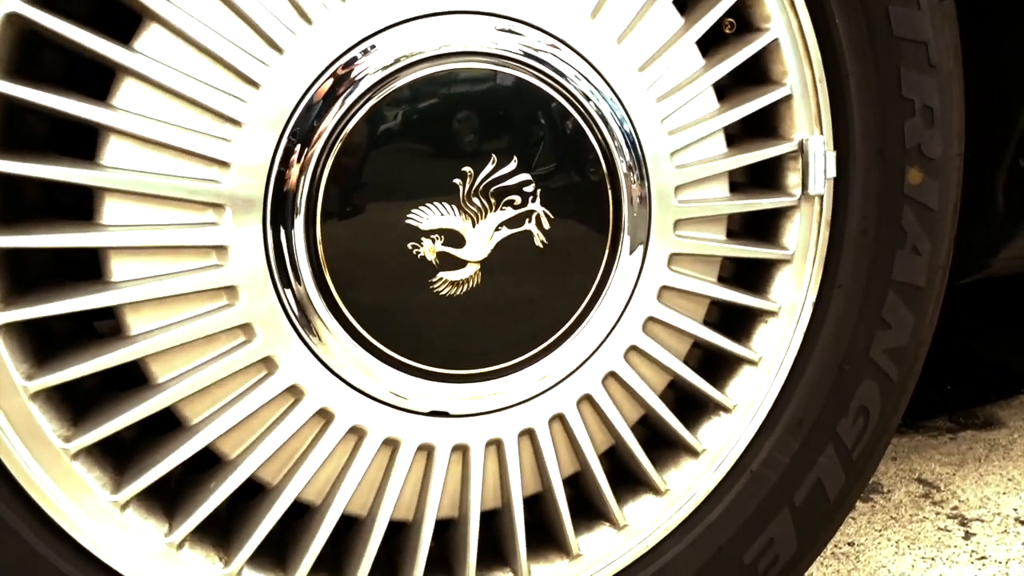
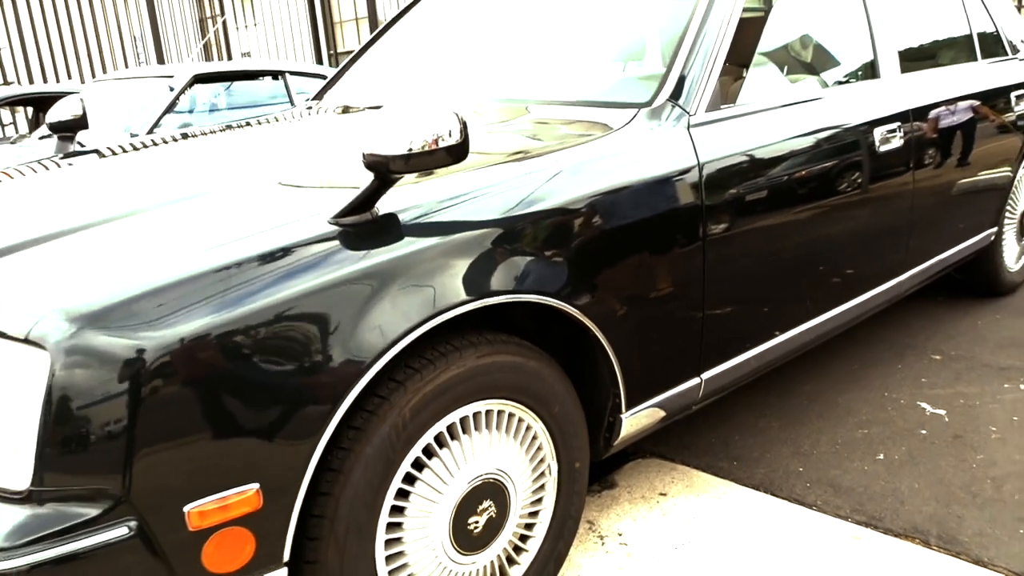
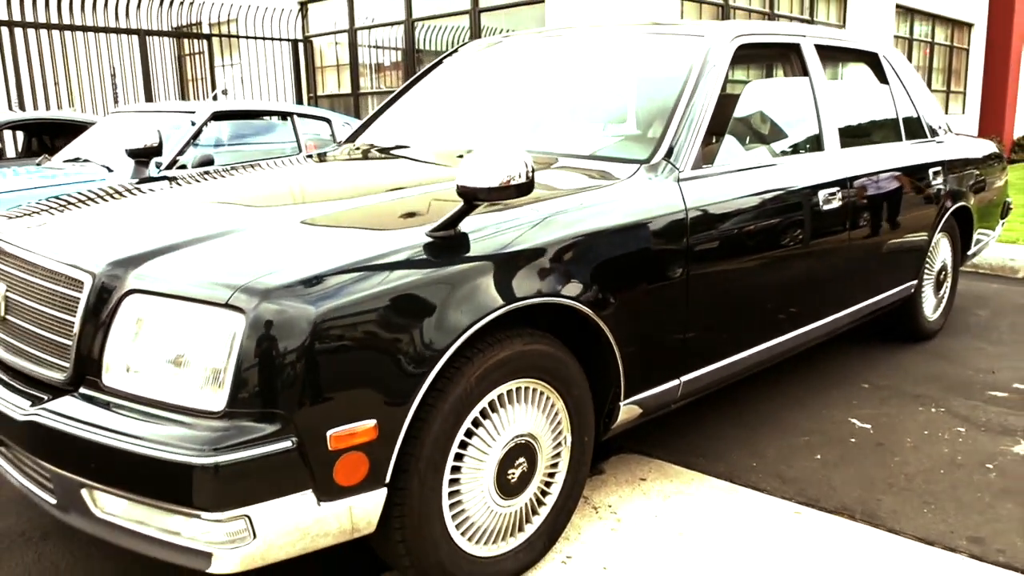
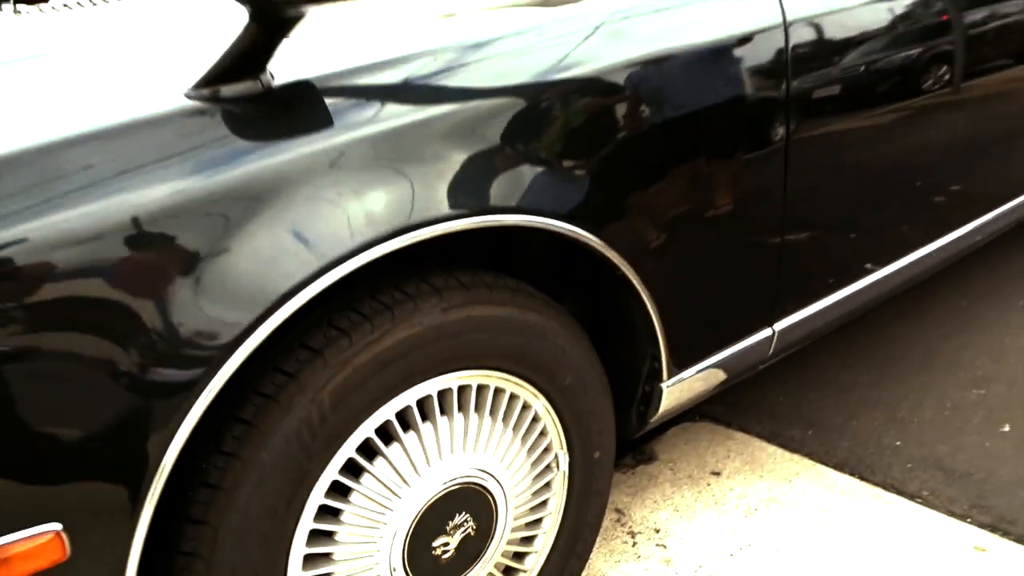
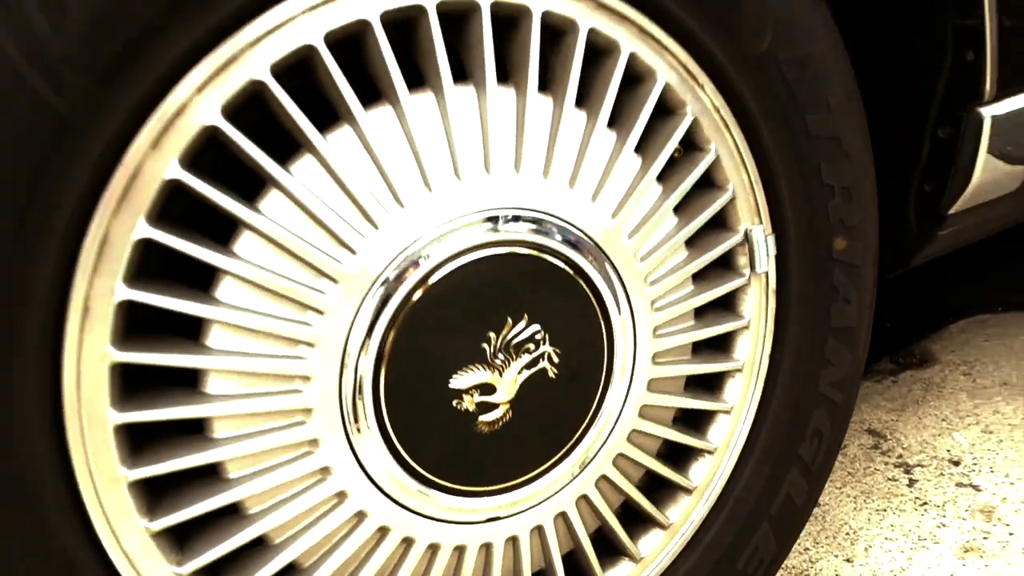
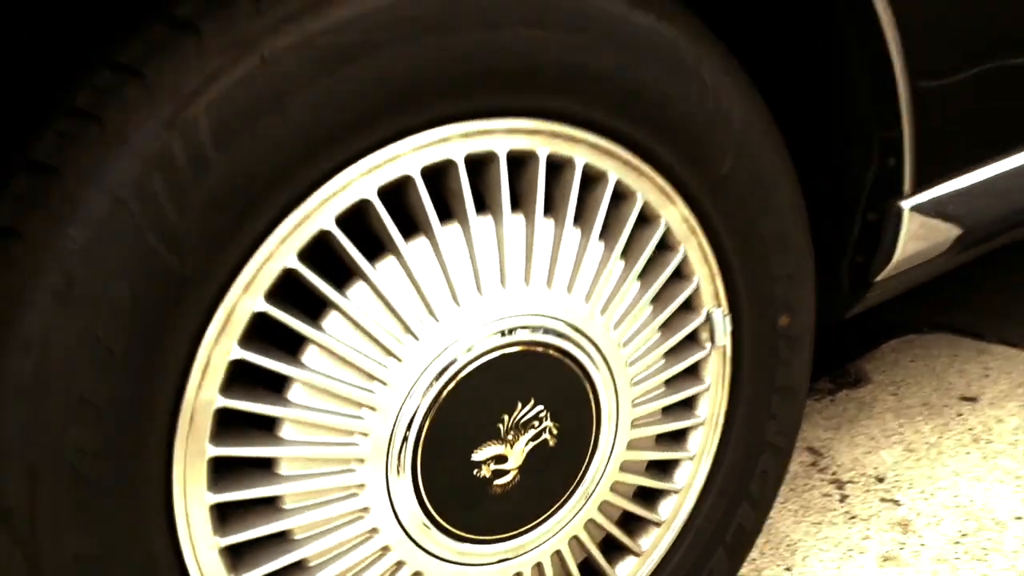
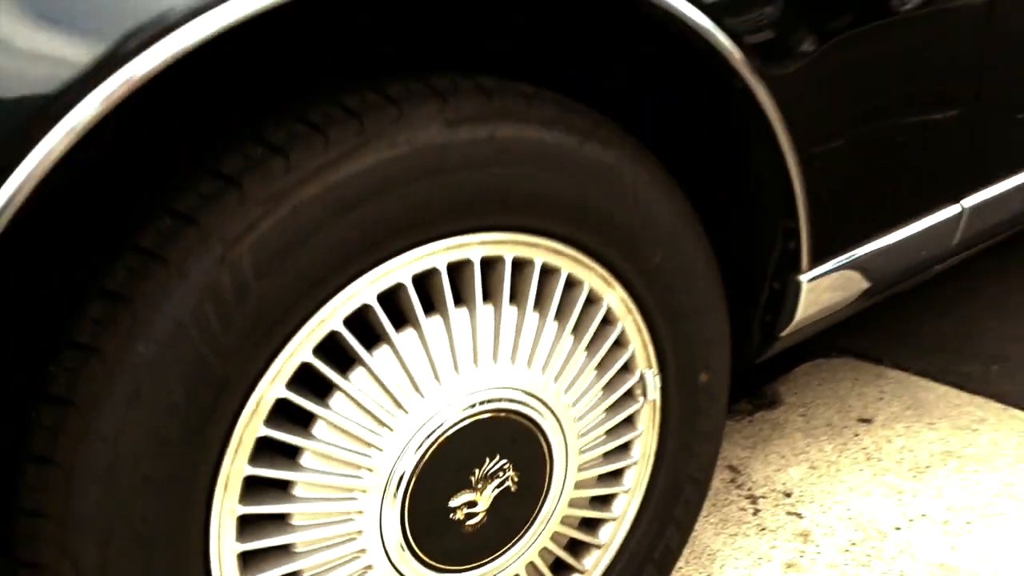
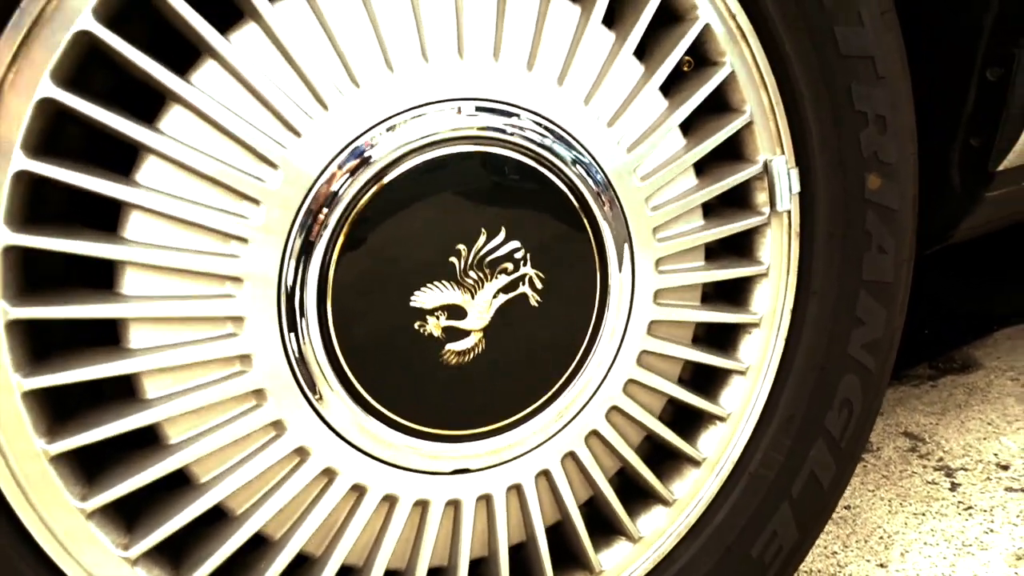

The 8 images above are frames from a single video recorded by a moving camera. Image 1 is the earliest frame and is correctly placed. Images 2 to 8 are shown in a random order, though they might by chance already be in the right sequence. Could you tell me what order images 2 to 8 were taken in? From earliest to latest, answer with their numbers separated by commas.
8, 5, 6, 7, 4, 2, 3
